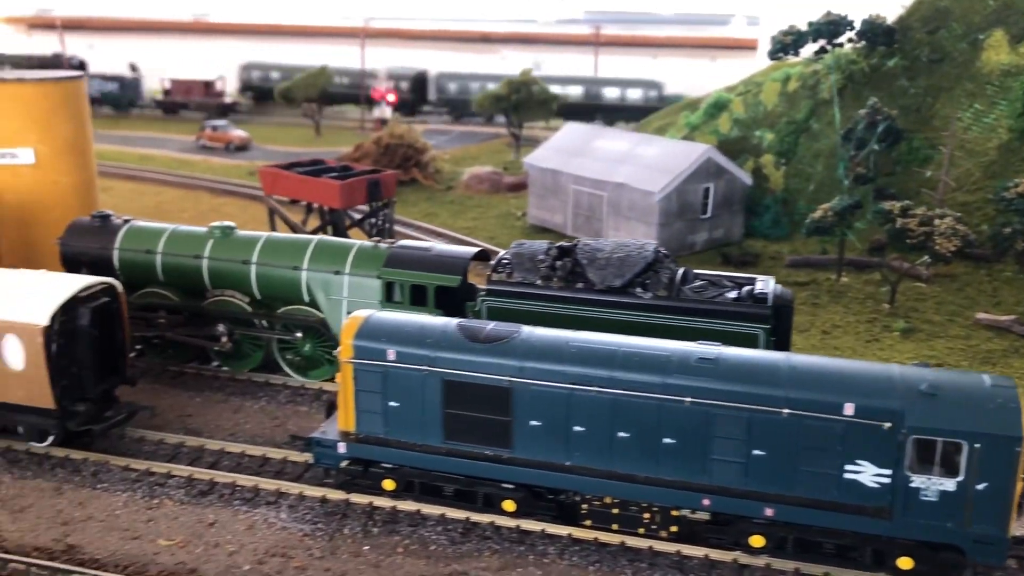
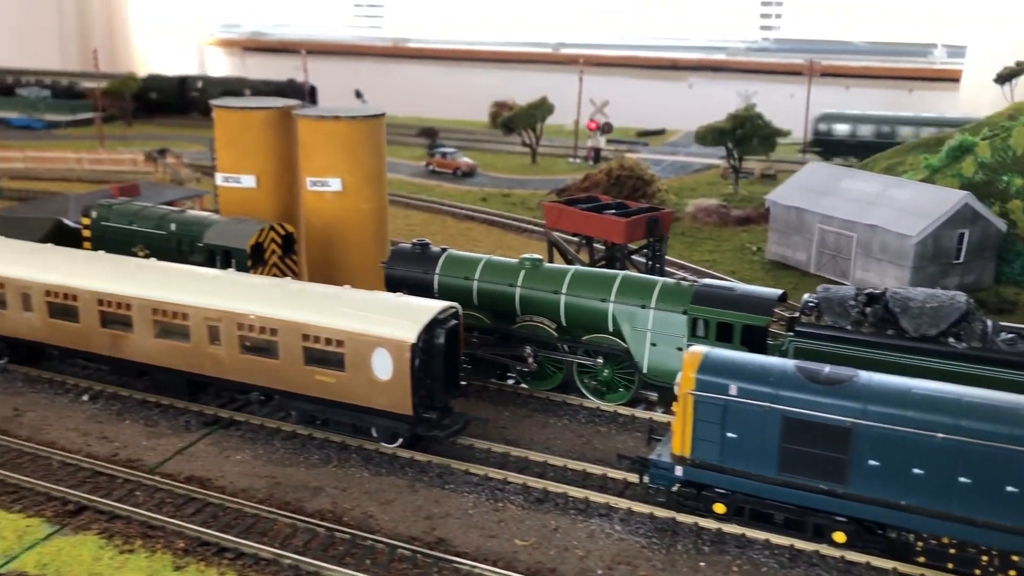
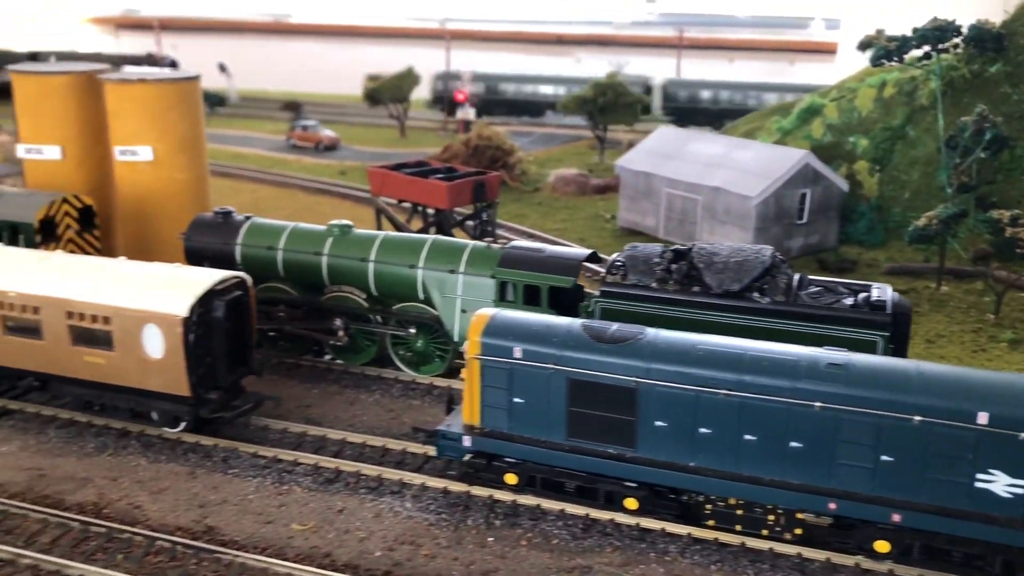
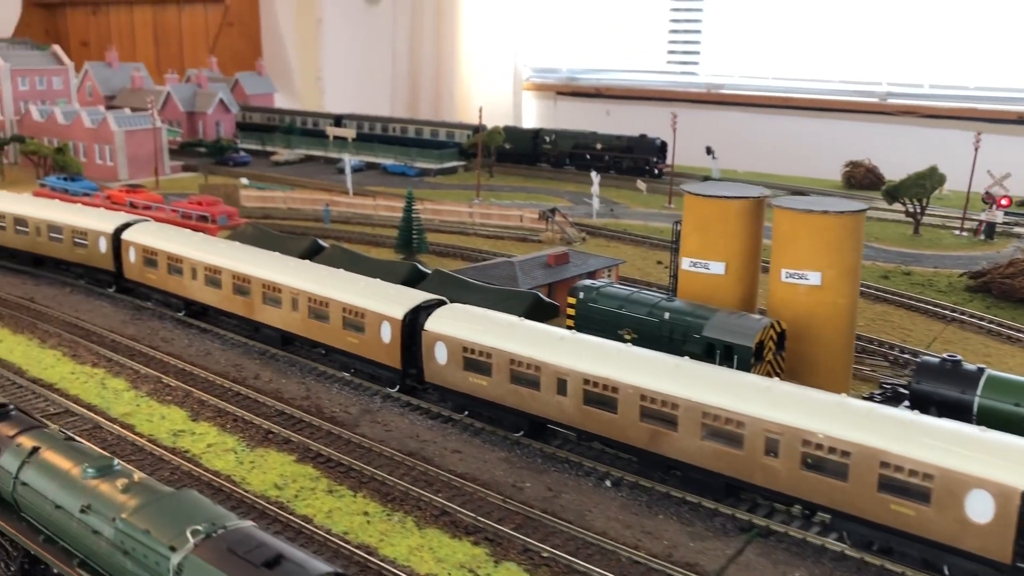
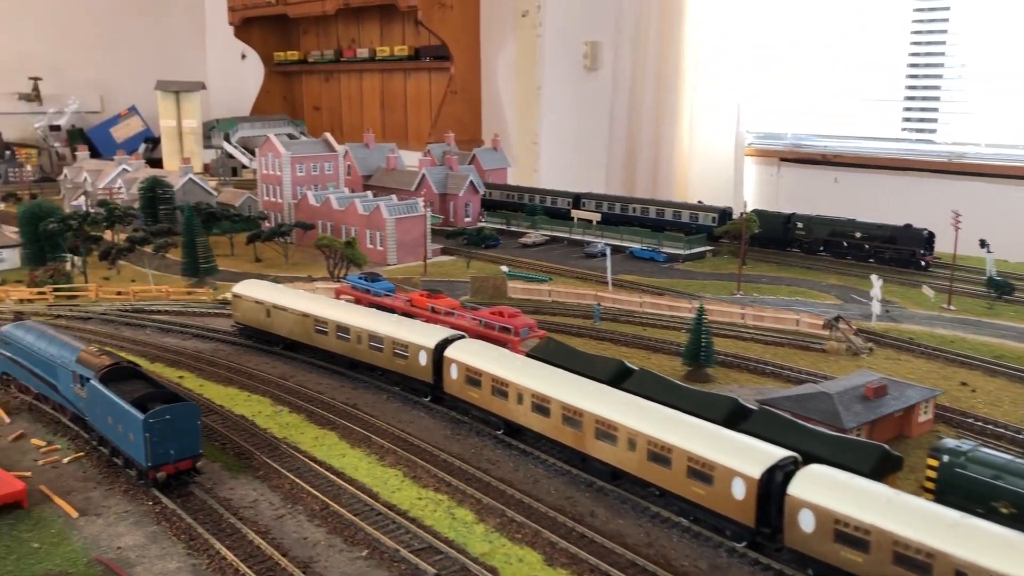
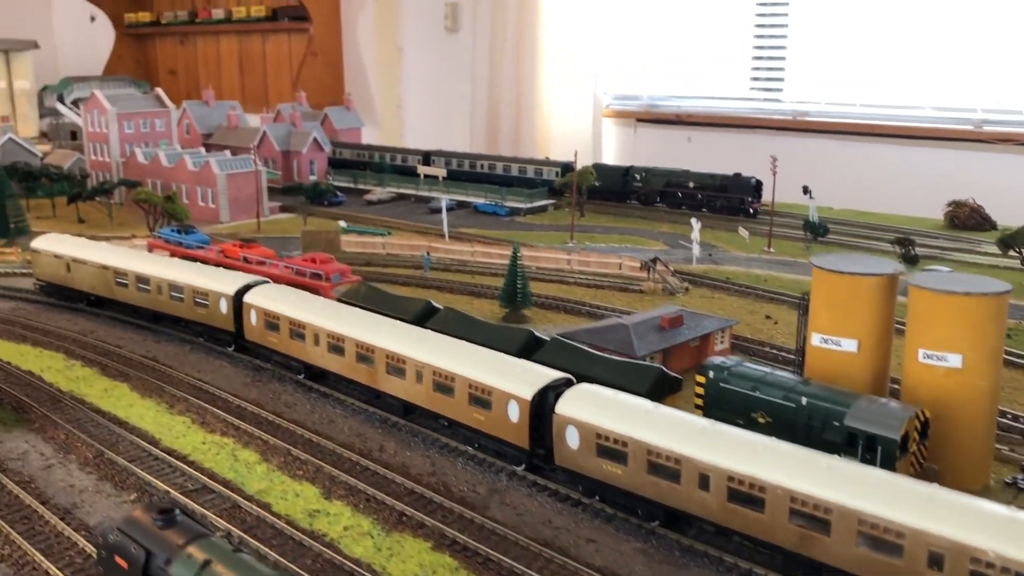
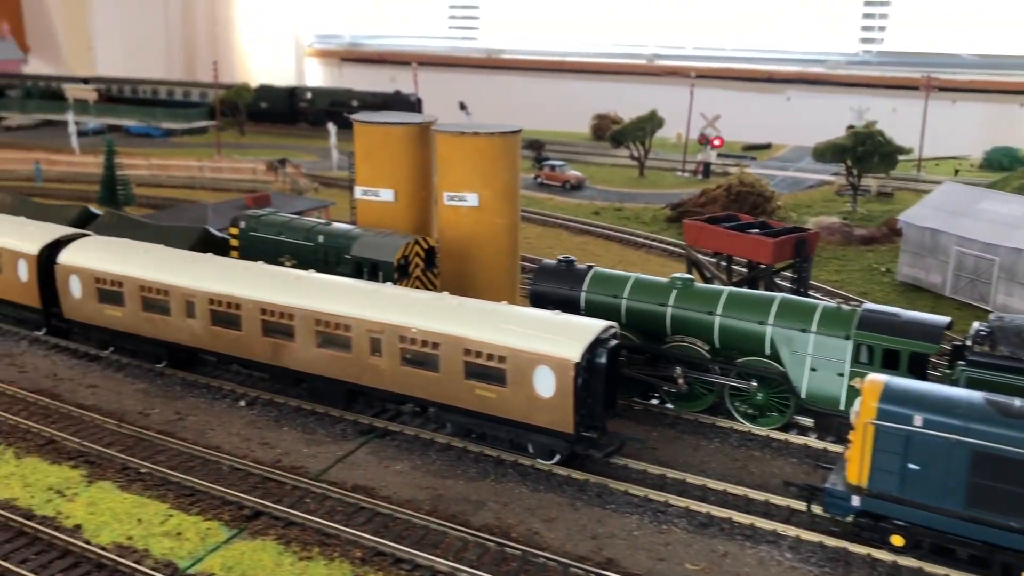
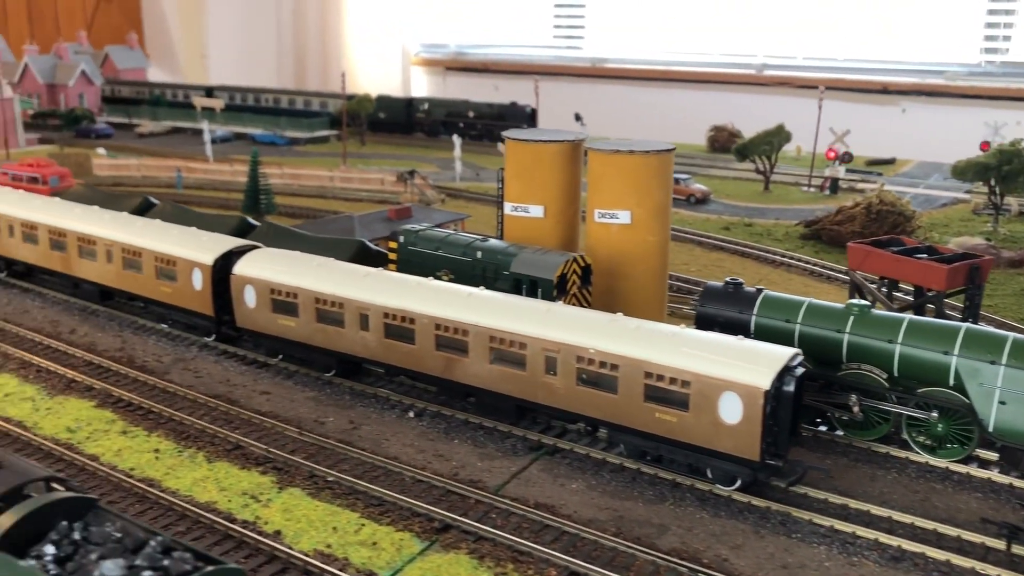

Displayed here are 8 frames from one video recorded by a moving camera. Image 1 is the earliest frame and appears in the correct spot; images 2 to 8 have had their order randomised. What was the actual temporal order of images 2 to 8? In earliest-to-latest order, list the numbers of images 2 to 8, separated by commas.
3, 2, 7, 8, 4, 6, 5
